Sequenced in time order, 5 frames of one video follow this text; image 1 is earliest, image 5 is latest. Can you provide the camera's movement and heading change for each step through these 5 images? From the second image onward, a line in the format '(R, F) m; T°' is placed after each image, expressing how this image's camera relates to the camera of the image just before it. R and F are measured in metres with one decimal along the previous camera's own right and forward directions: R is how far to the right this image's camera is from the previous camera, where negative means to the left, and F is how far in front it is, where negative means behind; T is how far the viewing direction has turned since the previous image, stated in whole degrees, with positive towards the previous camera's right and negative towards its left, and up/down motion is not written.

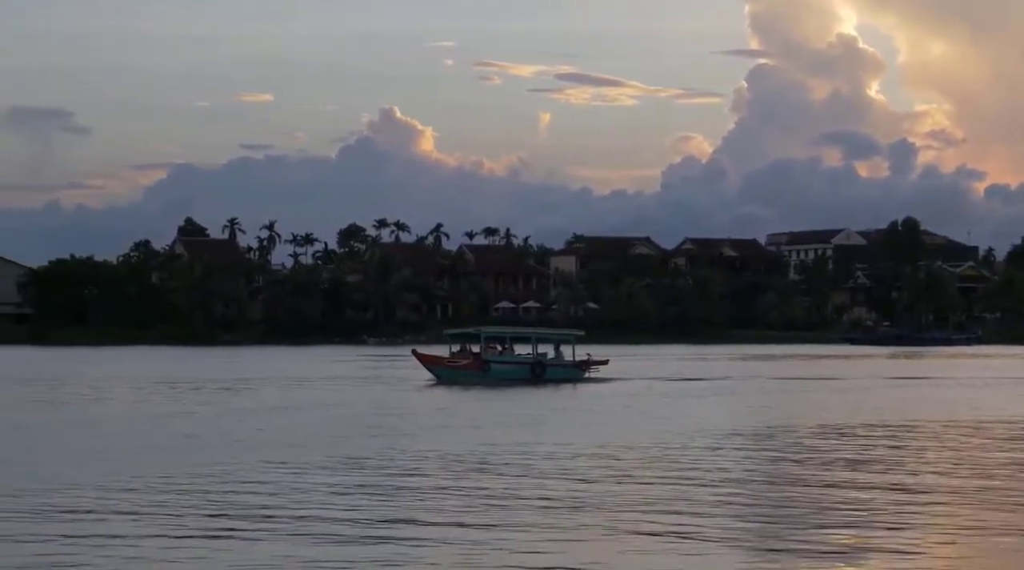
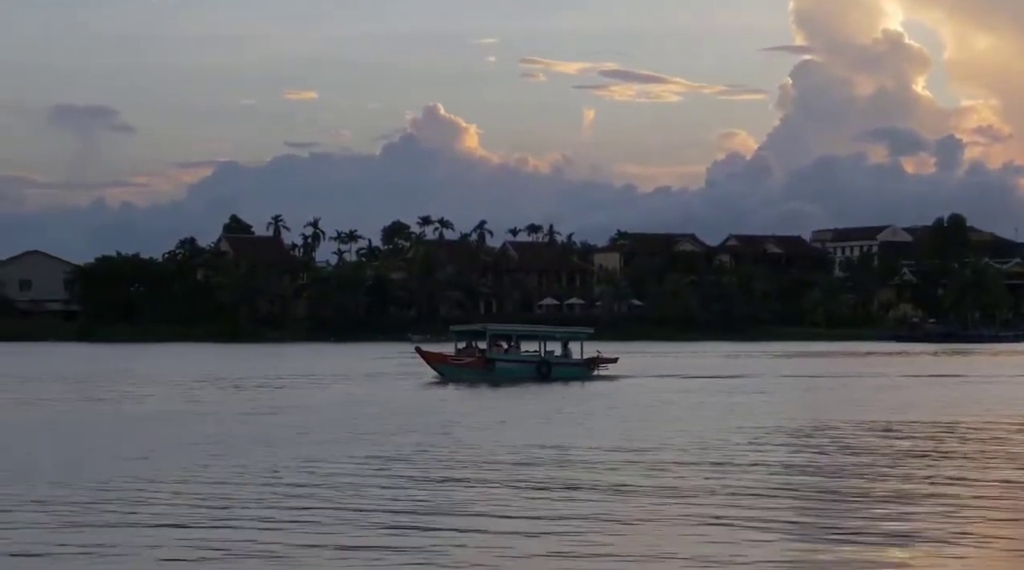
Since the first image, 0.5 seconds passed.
(0.0, +0.1) m; -1°
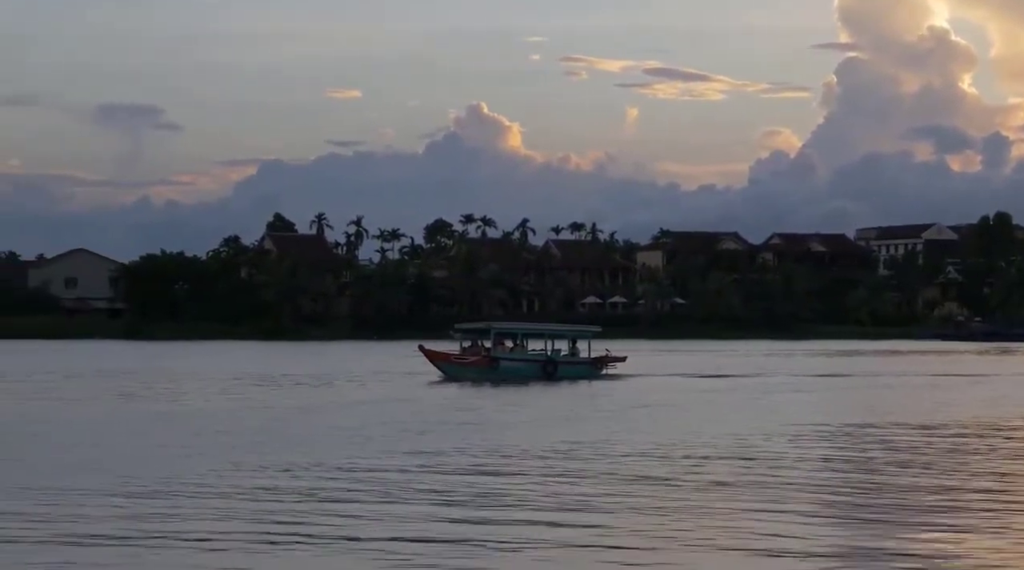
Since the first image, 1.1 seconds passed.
(+0.1, +0.4) m; -1°
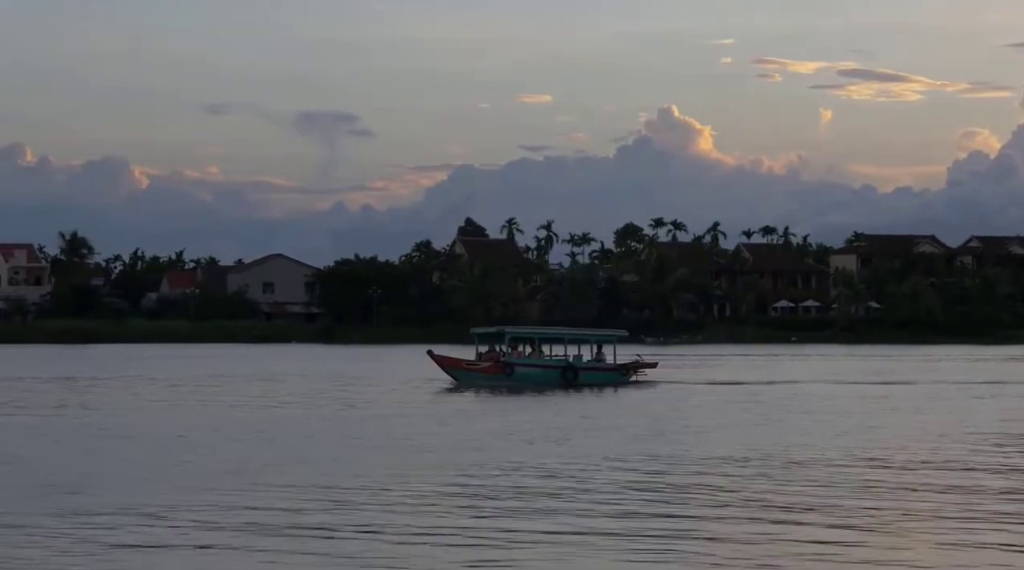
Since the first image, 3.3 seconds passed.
(+0.1, +1.2) m; -5°
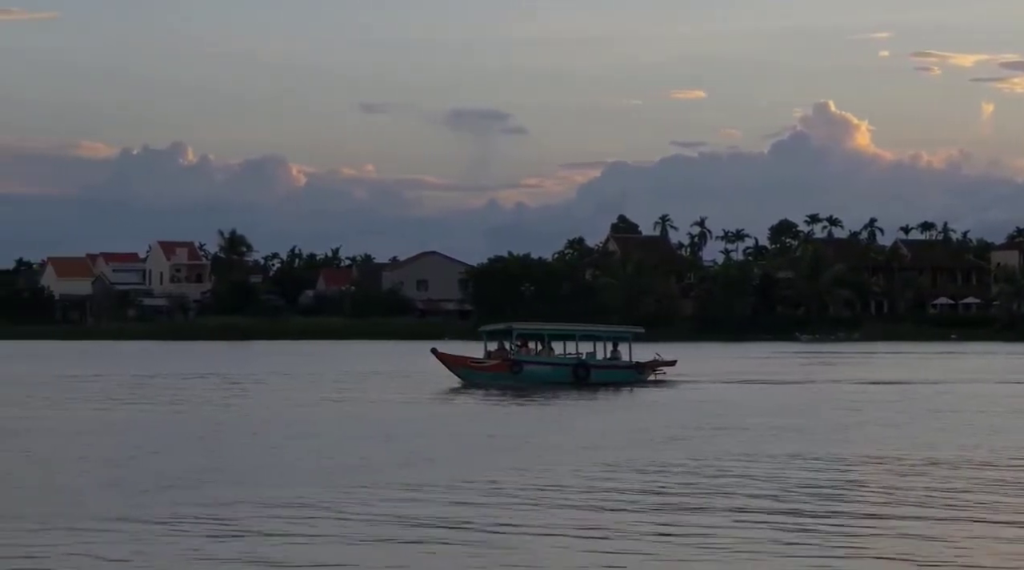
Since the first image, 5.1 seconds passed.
(+0.1, +1.1) m; -4°
